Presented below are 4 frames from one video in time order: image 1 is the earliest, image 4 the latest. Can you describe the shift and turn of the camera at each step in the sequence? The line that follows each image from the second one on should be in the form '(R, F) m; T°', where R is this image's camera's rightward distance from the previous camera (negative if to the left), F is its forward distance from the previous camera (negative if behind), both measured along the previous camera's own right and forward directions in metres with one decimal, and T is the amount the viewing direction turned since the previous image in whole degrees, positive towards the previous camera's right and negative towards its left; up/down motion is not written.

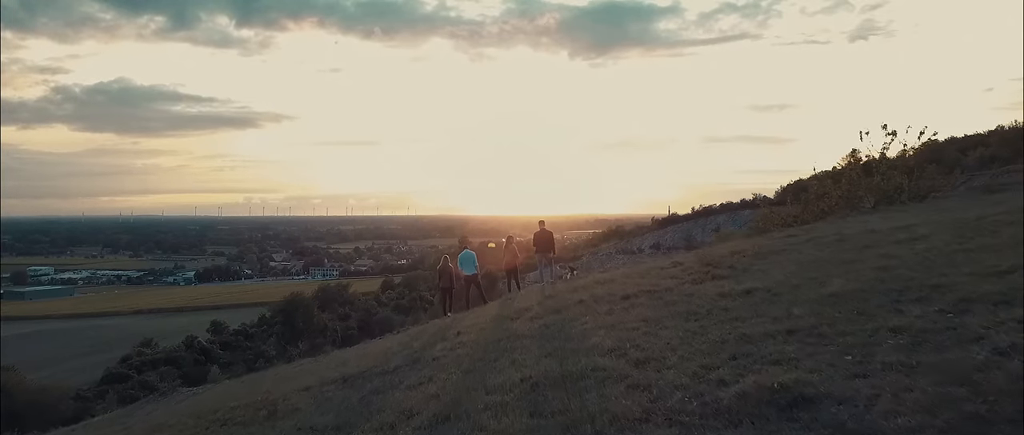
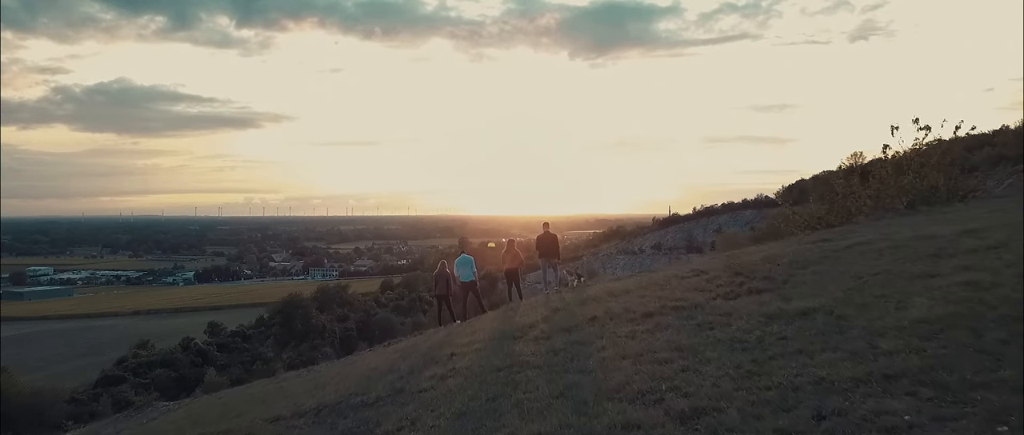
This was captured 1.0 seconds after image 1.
(0.0, +0.3) m; 0°
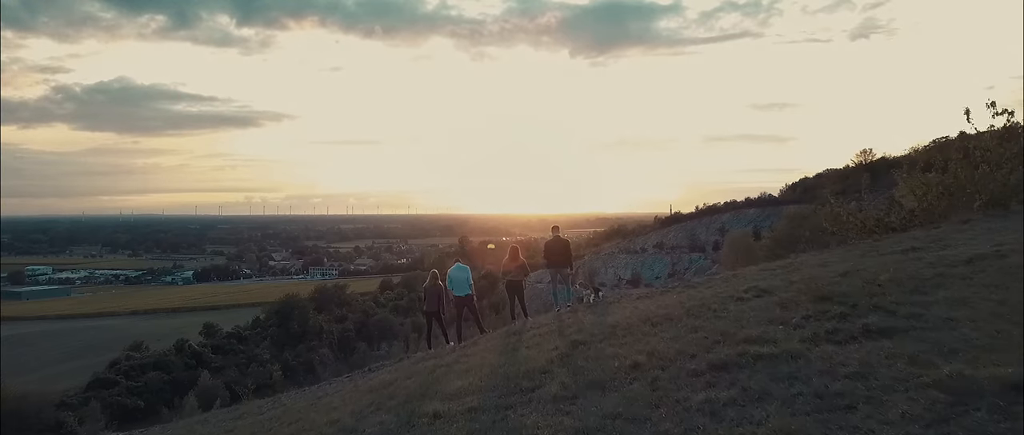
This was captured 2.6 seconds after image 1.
(0.0, +0.5) m; 0°
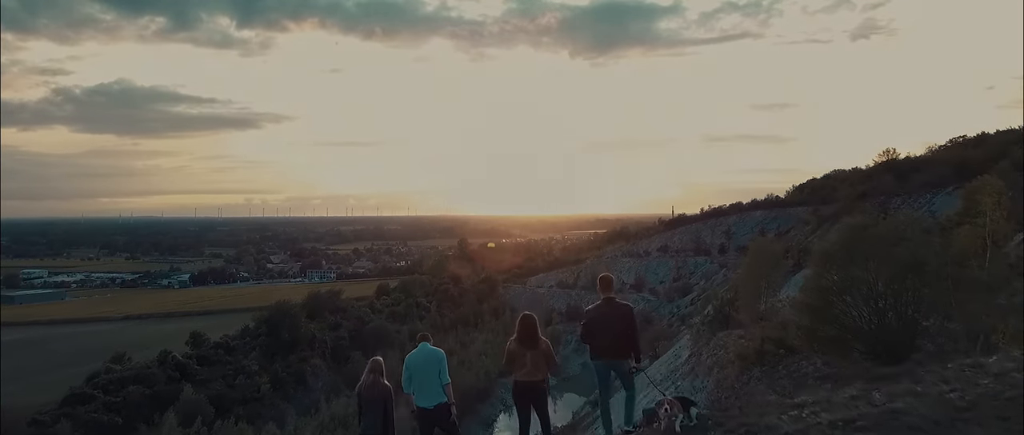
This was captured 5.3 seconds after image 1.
(0.0, +1.2) m; 0°
